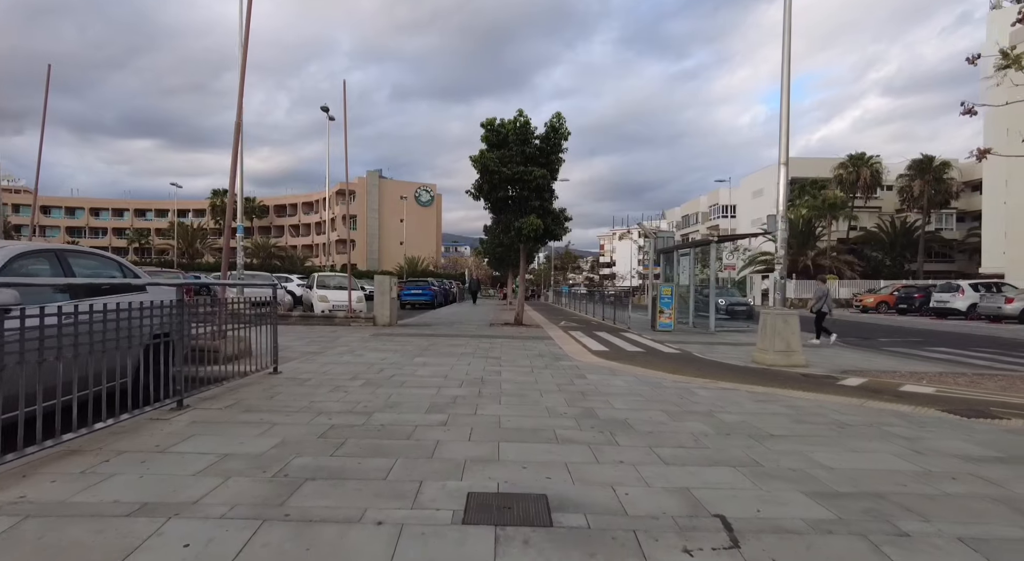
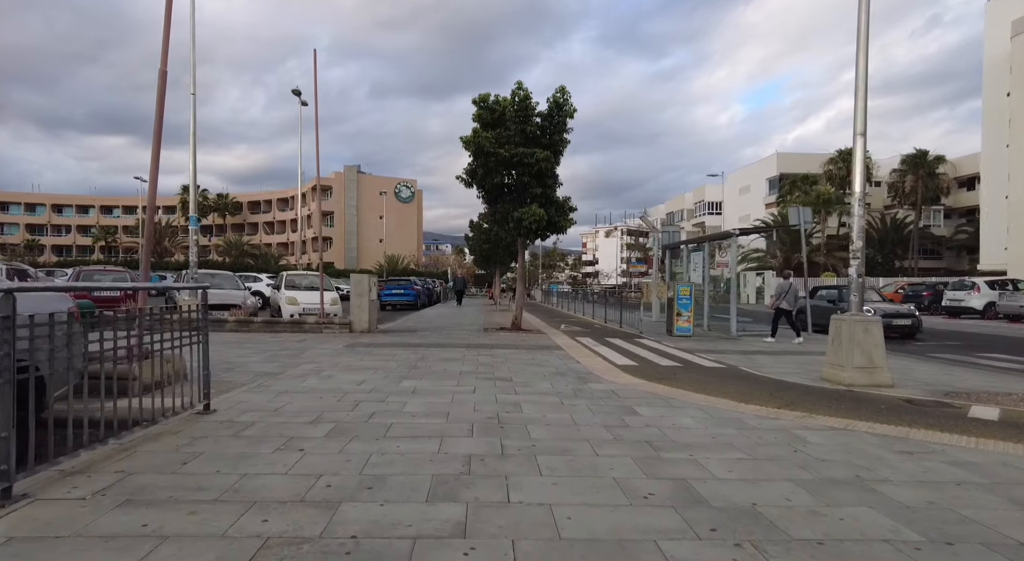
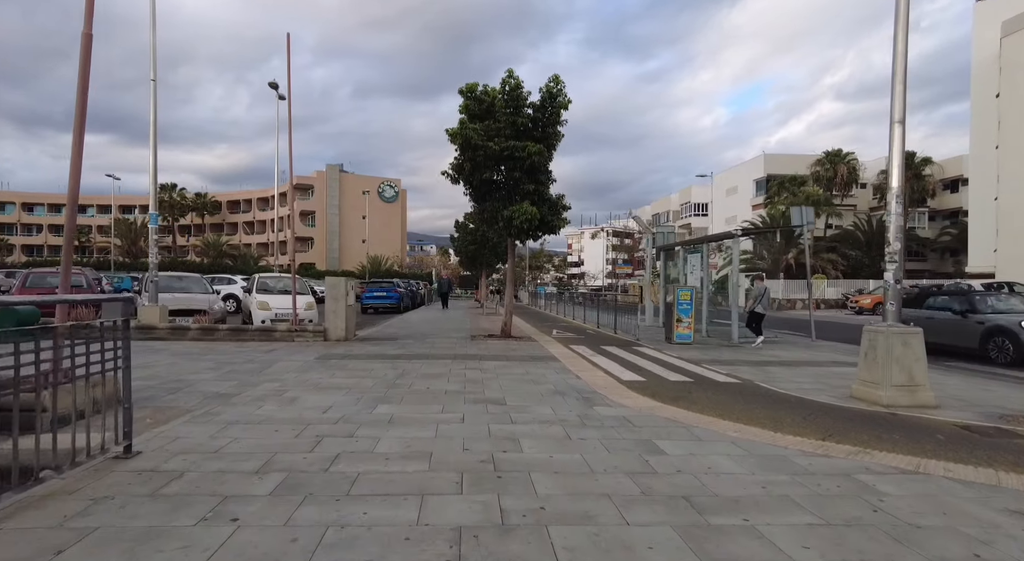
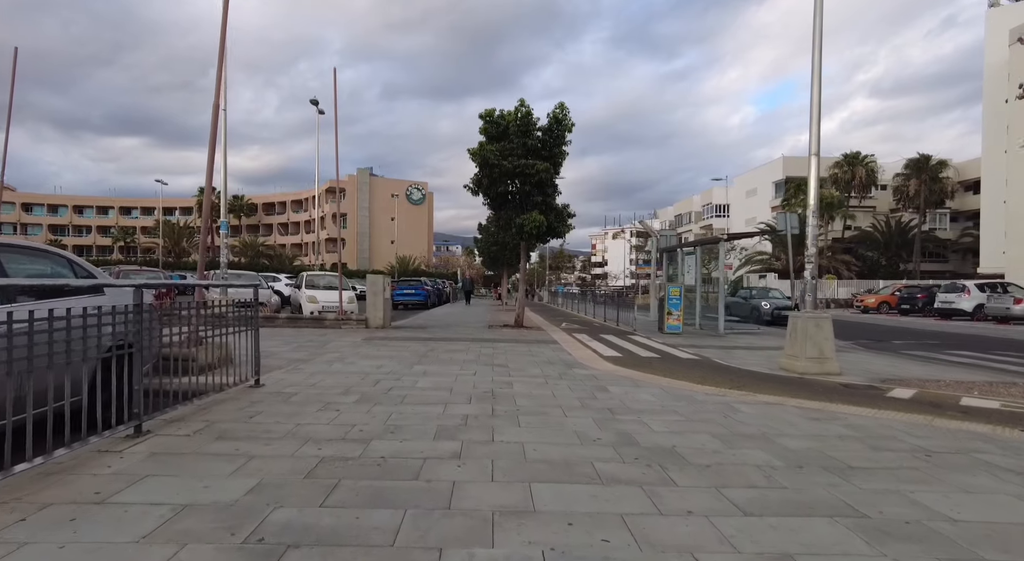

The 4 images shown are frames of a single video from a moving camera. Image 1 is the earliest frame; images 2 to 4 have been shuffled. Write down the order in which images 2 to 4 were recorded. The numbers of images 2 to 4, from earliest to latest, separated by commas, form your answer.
4, 2, 3
